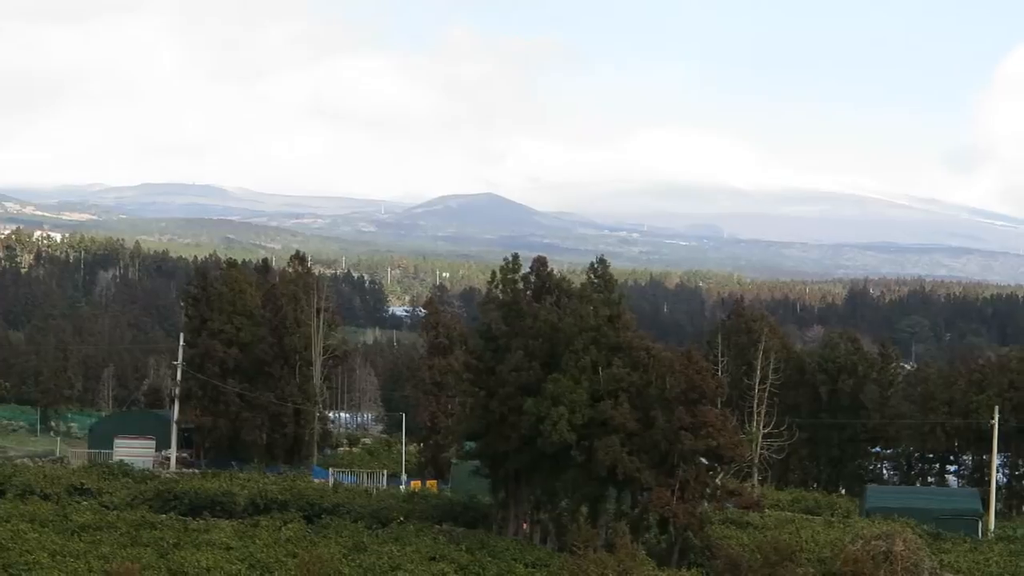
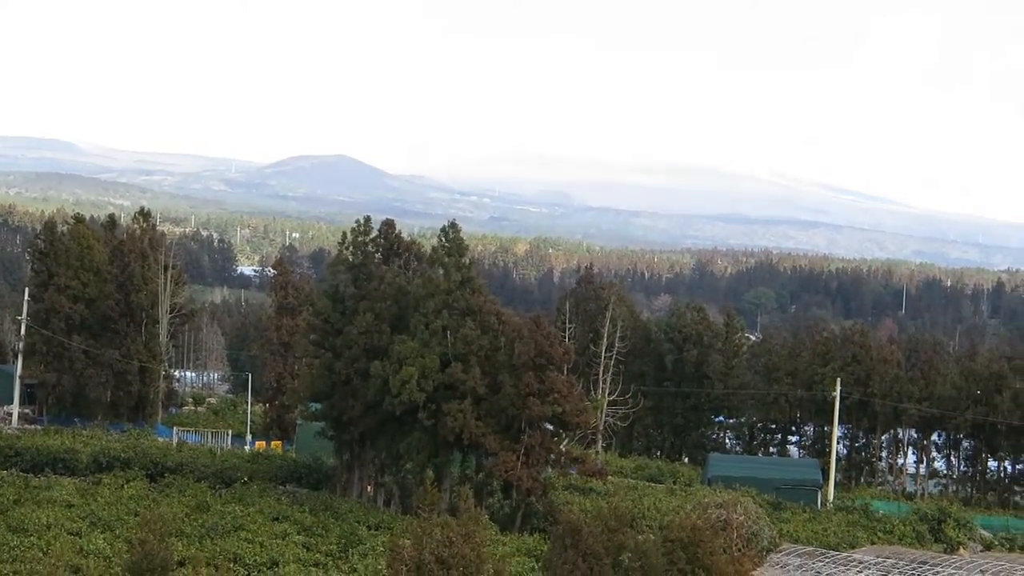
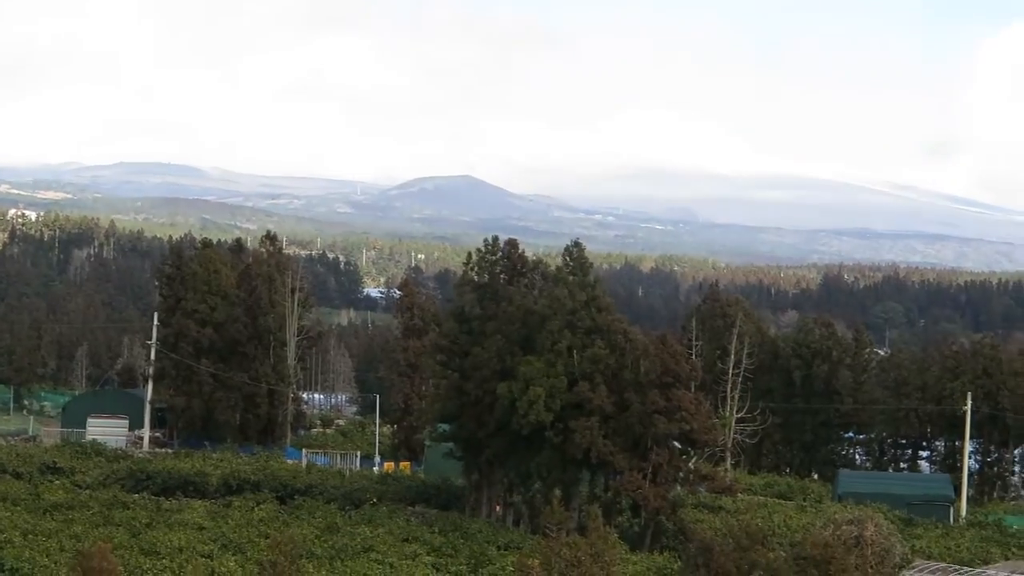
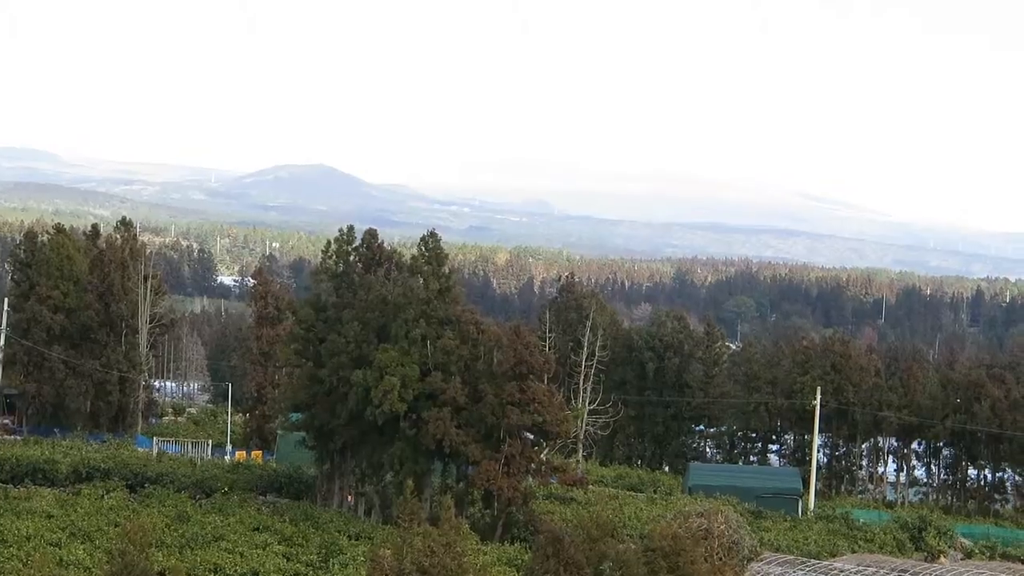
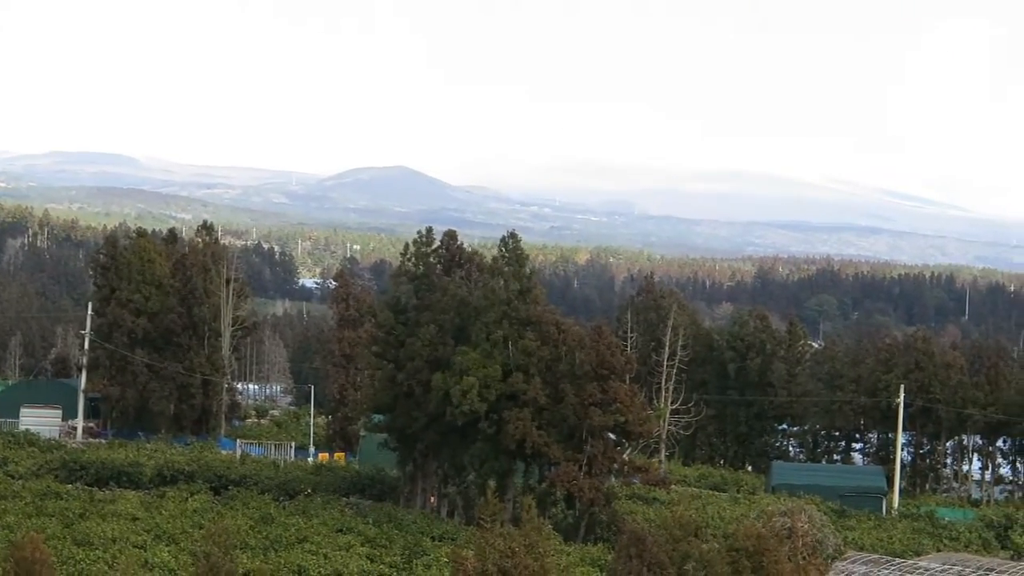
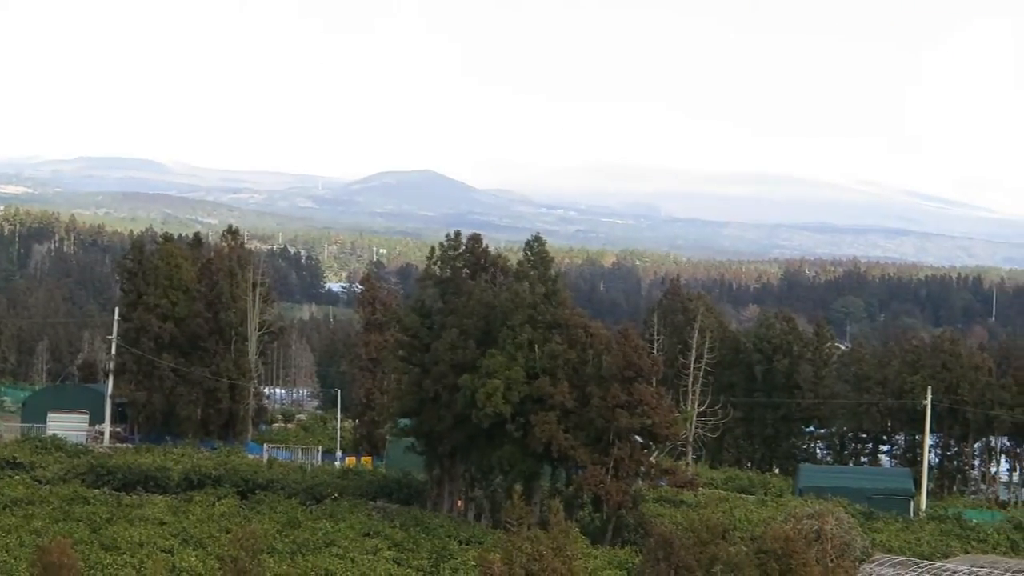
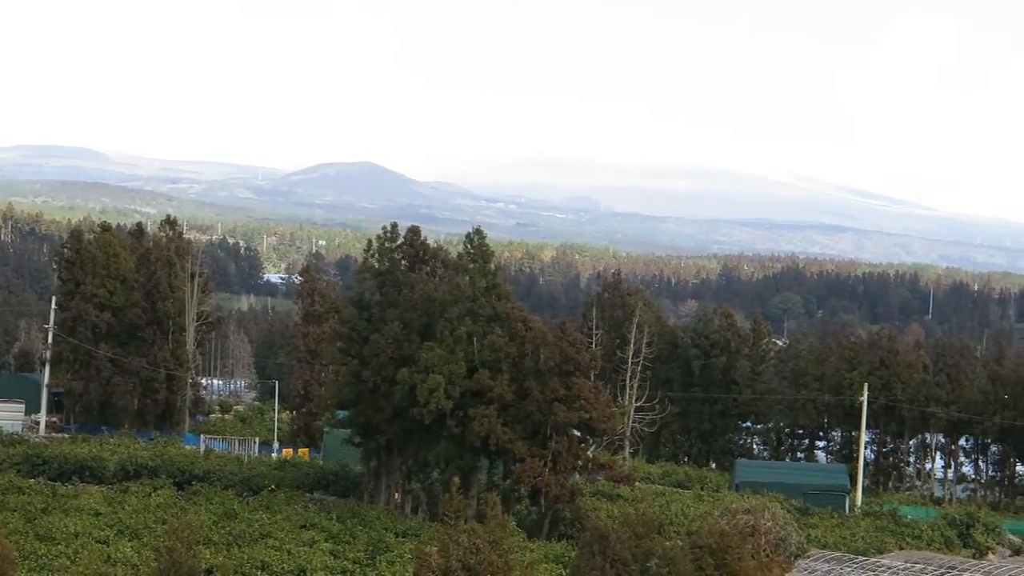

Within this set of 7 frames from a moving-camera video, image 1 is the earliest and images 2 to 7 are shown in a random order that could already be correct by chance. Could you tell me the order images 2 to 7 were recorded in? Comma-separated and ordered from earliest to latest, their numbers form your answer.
3, 6, 5, 7, 2, 4
